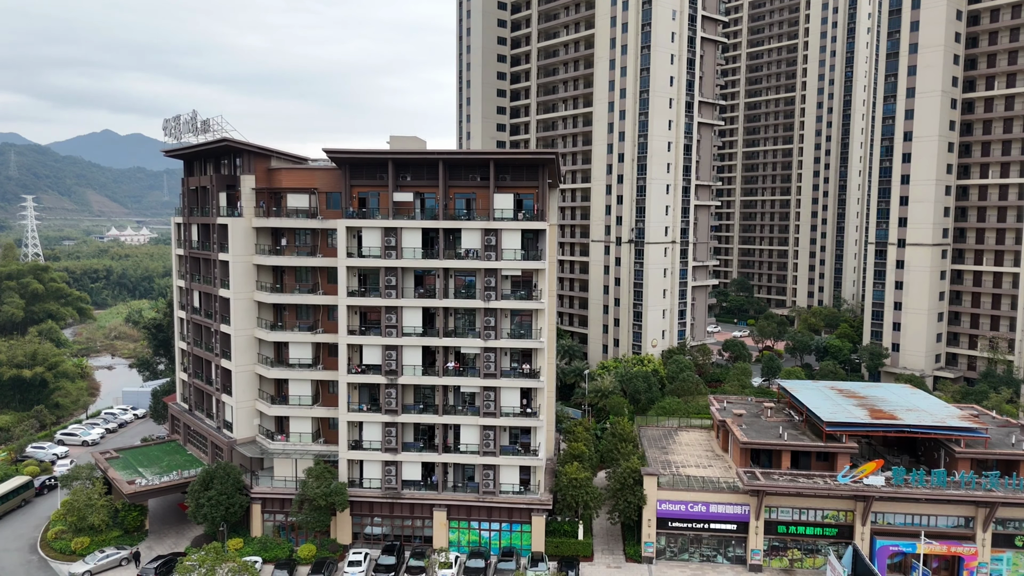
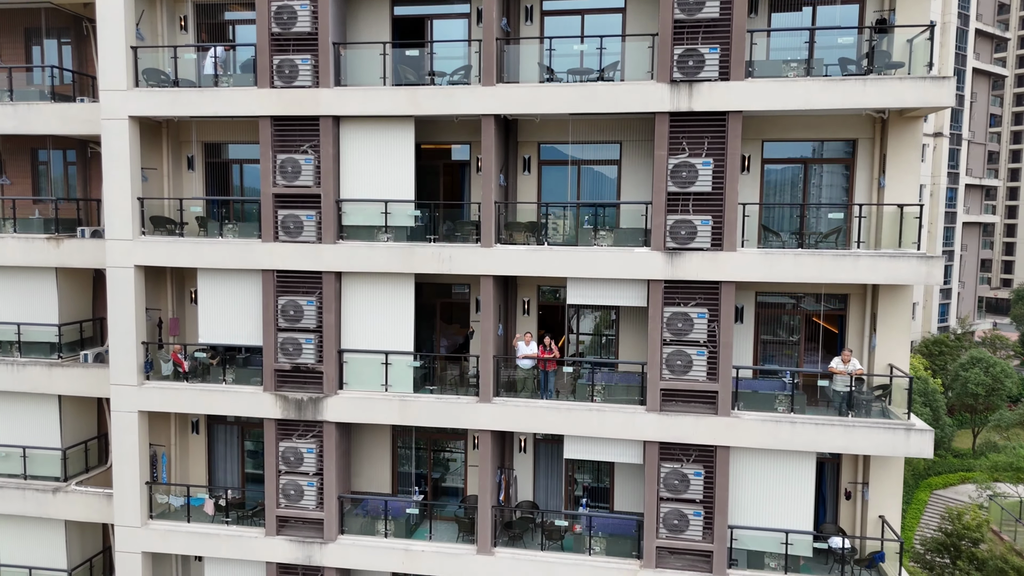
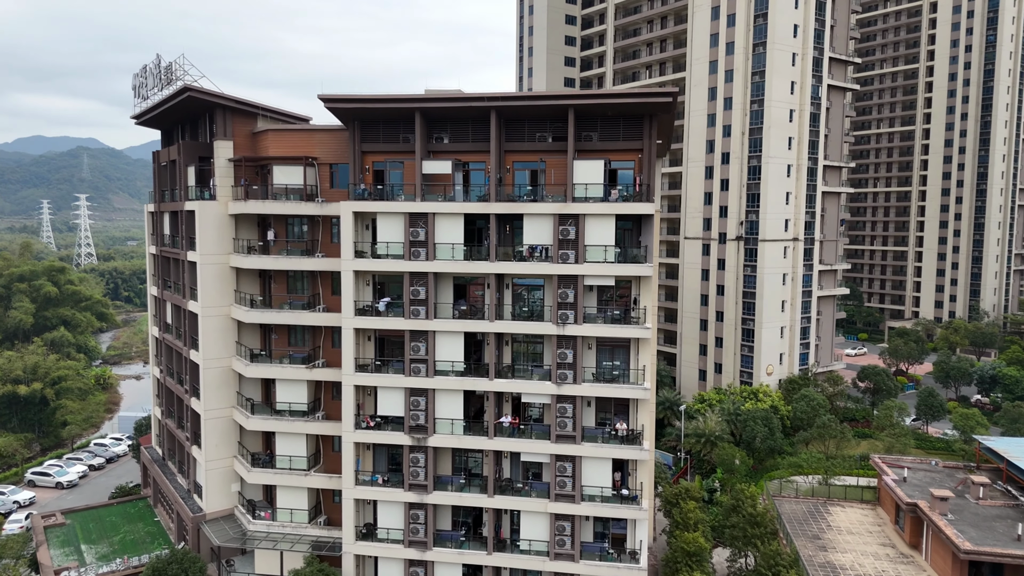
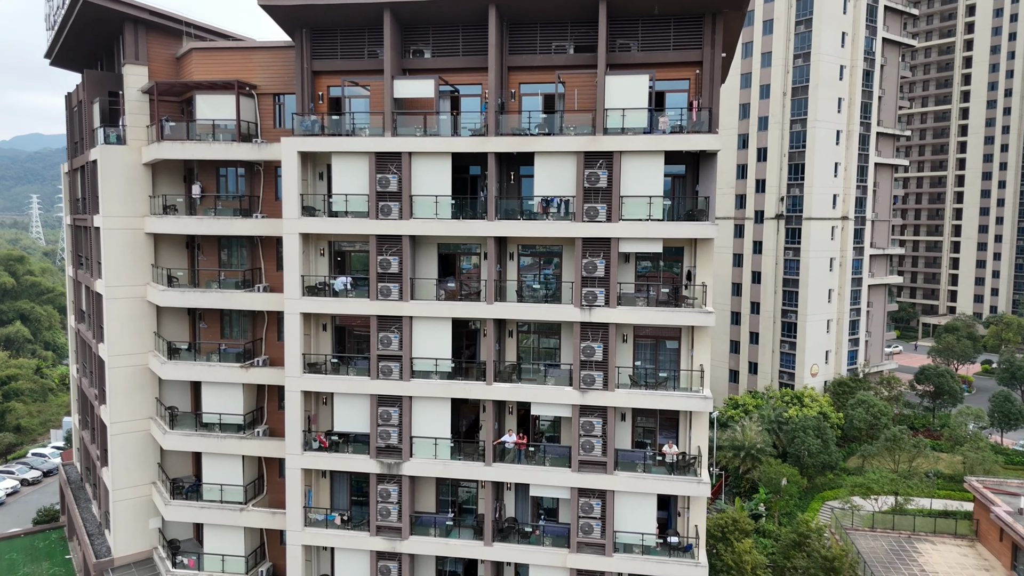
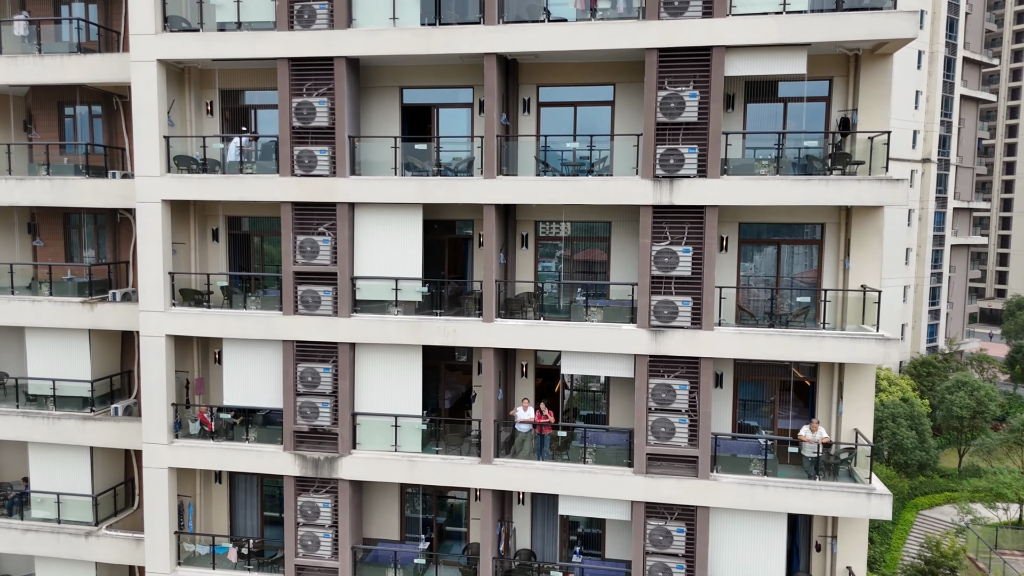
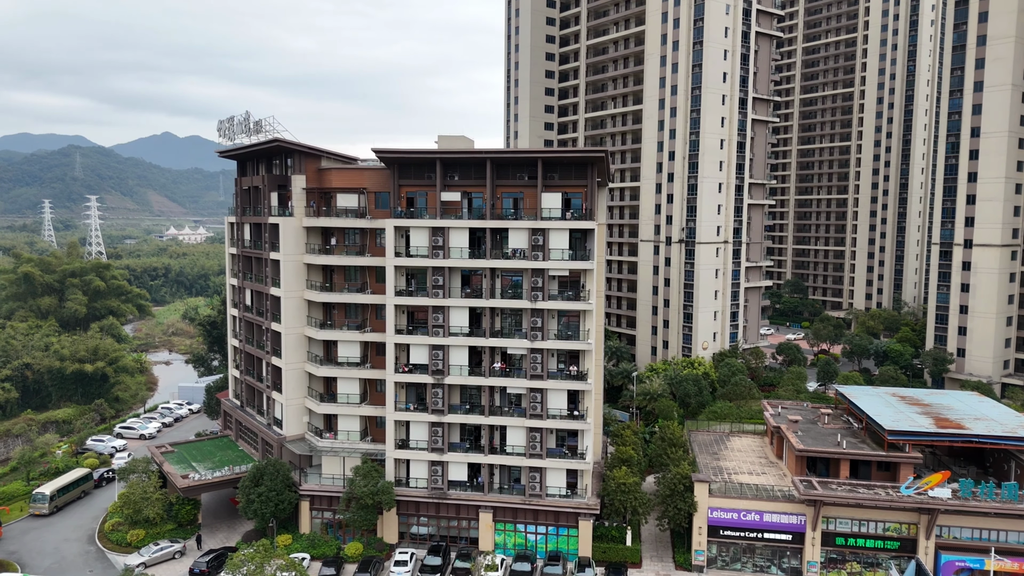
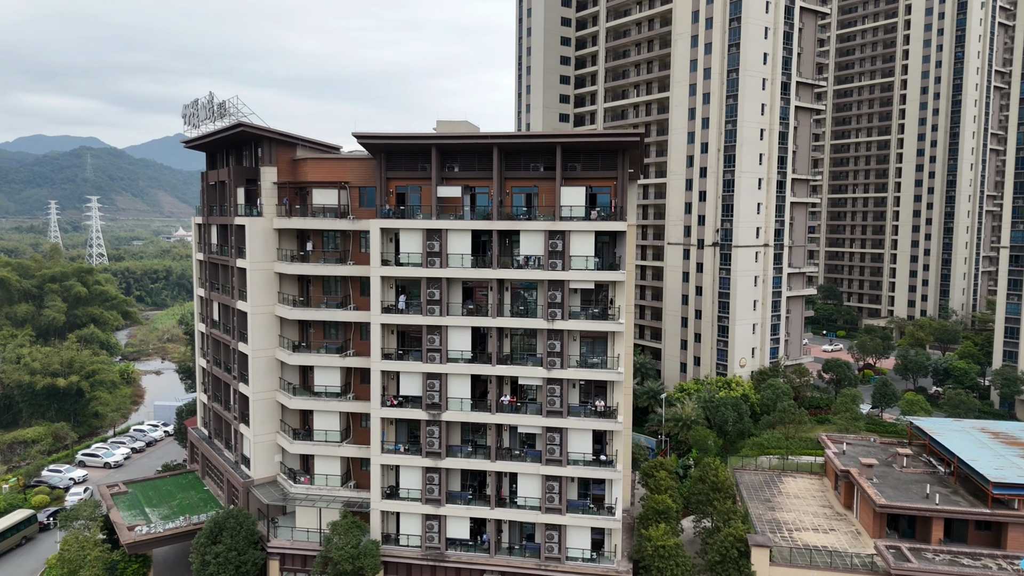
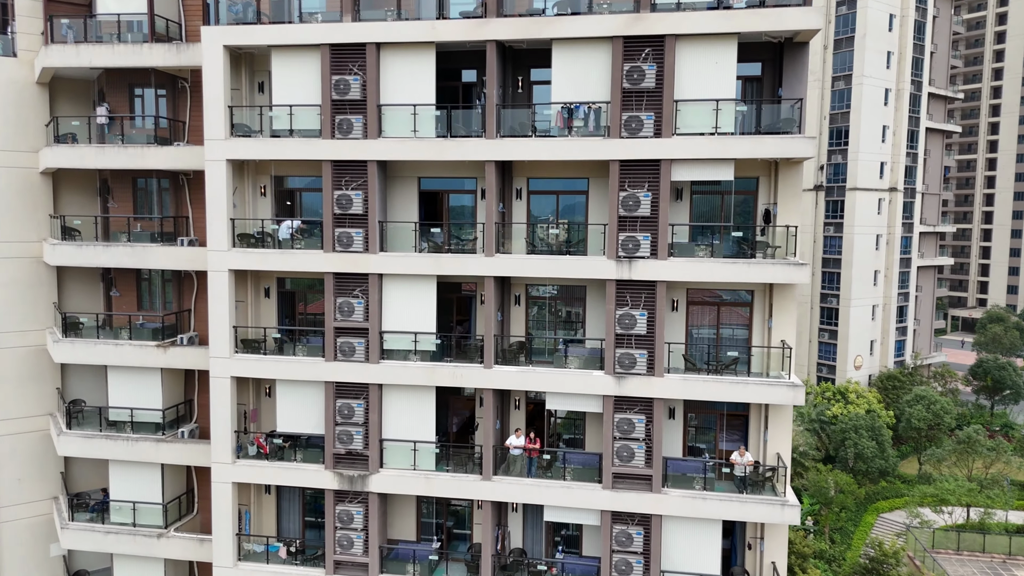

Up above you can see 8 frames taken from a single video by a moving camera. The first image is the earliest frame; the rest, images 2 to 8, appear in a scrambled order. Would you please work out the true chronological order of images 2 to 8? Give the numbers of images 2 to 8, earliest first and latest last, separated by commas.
6, 7, 3, 4, 8, 5, 2
